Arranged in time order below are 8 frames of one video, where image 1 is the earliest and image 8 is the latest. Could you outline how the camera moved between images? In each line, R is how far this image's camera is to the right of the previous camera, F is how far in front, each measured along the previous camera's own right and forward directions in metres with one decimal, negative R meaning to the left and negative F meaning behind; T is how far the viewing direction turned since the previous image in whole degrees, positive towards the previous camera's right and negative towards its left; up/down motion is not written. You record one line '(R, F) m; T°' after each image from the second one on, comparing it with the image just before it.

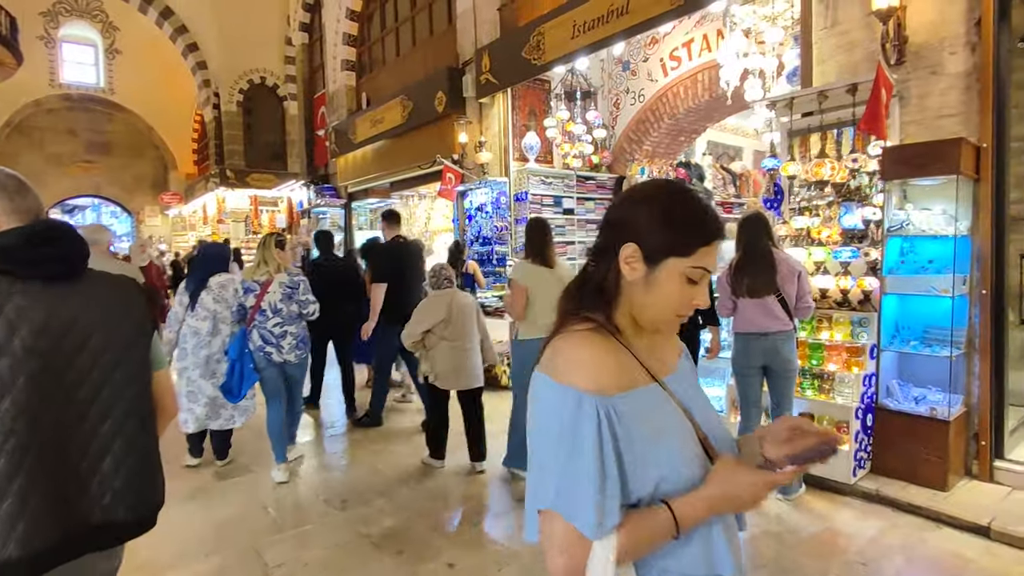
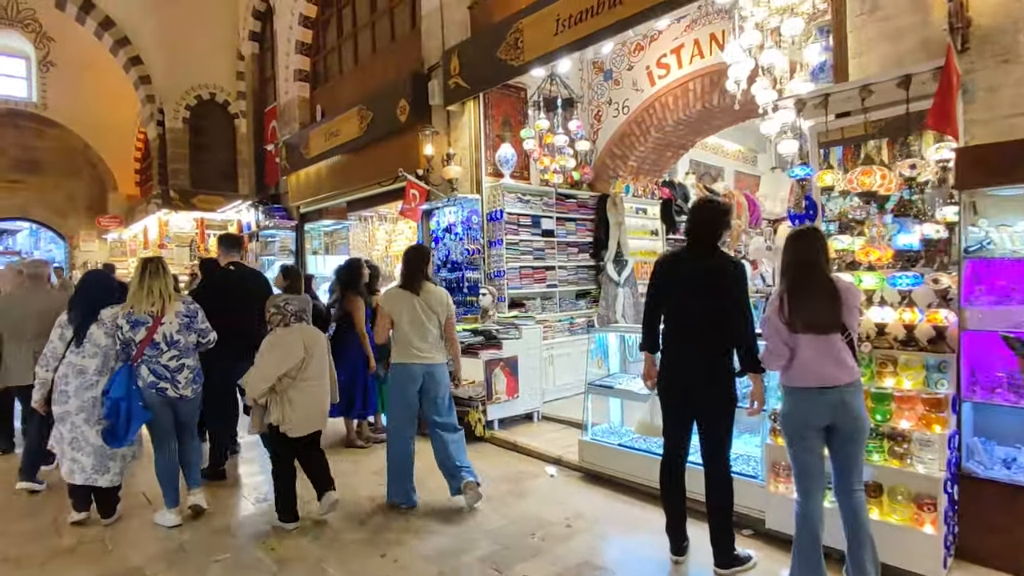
(-0.1, +0.8) m; +4°
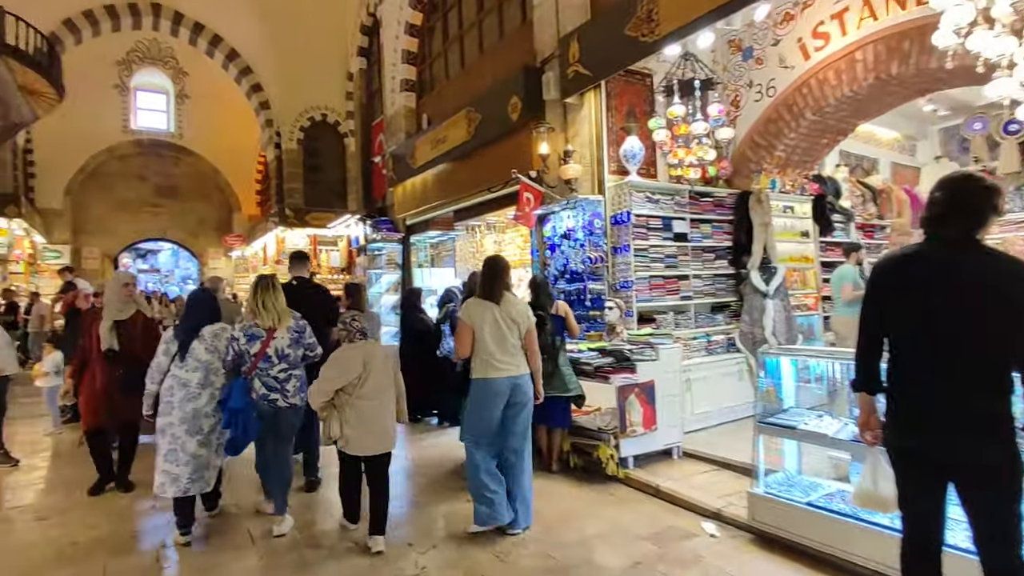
(-0.3, +0.6) m; -10°
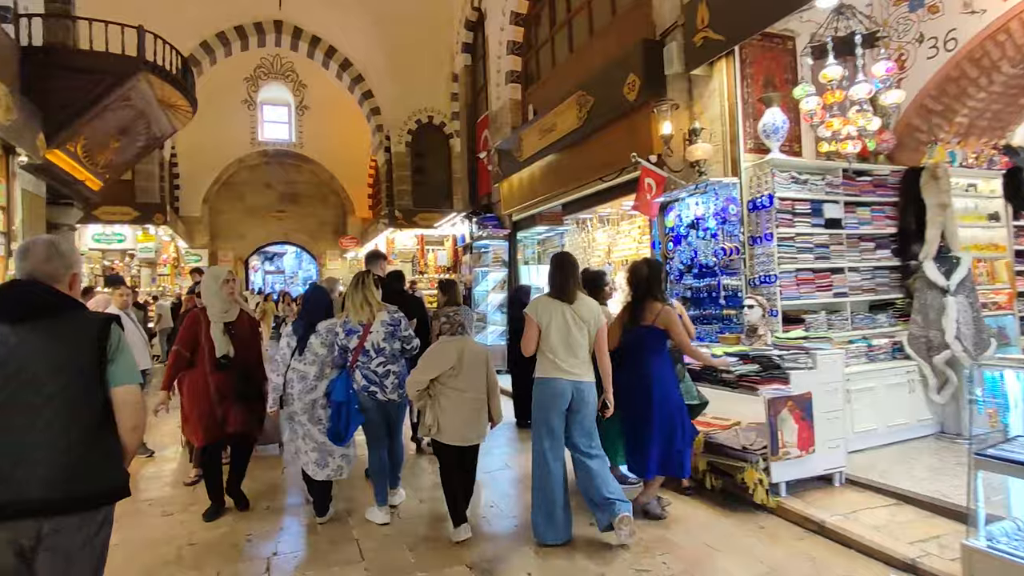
(-0.1, +0.4) m; -10°
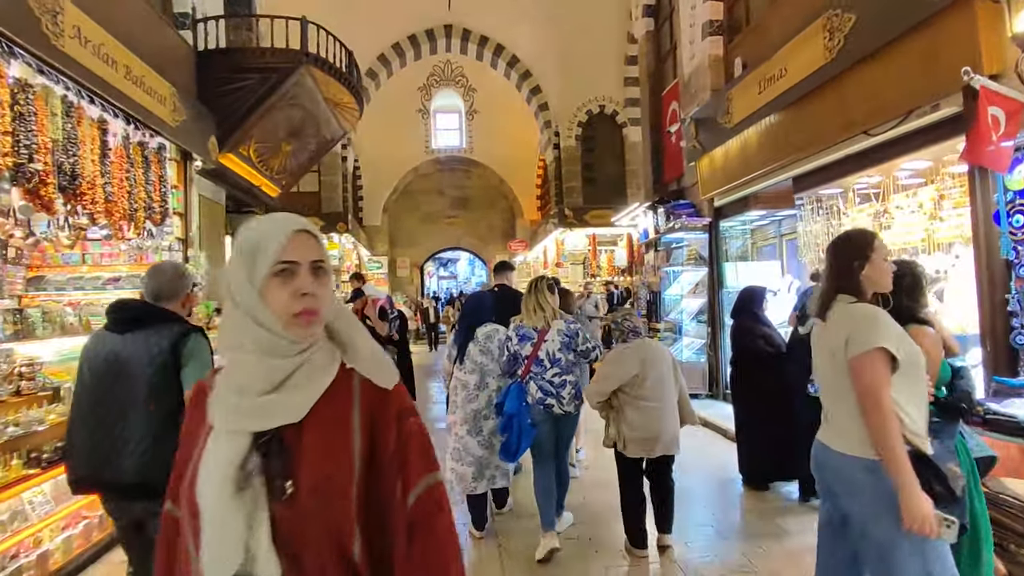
(-0.4, +1.3) m; -16°
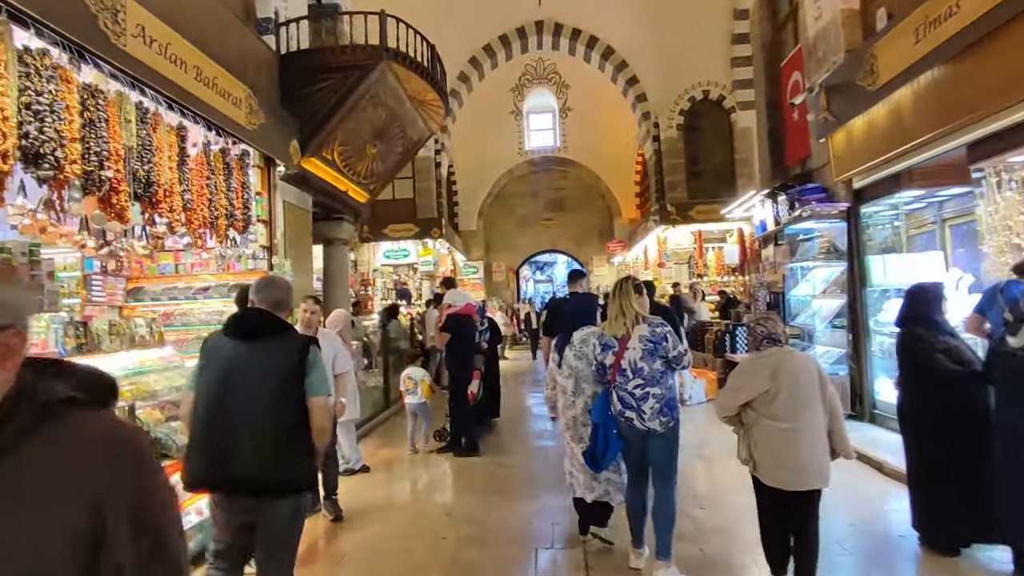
(0.0, +0.7) m; -10°
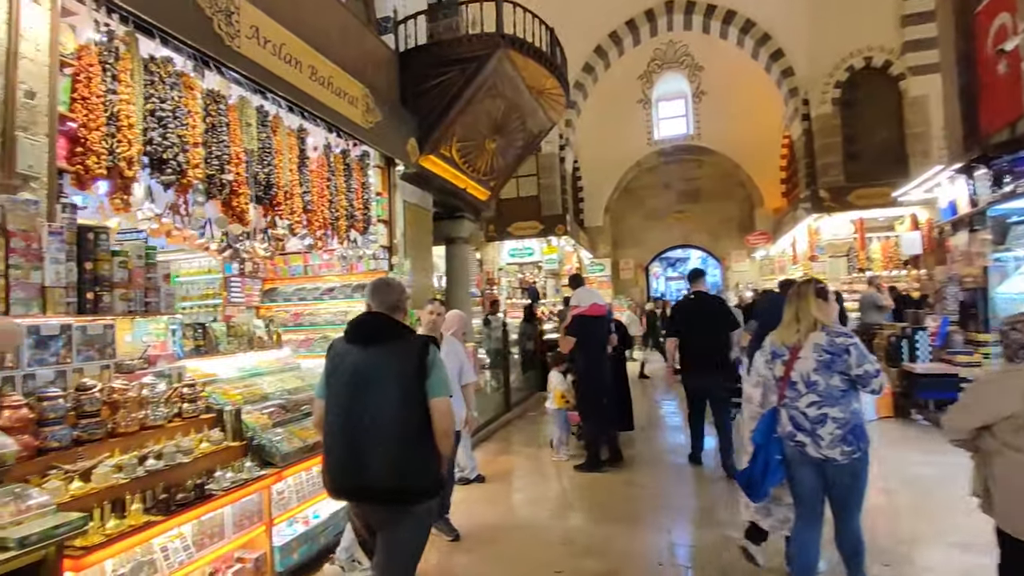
(0.0, +0.5) m; -13°
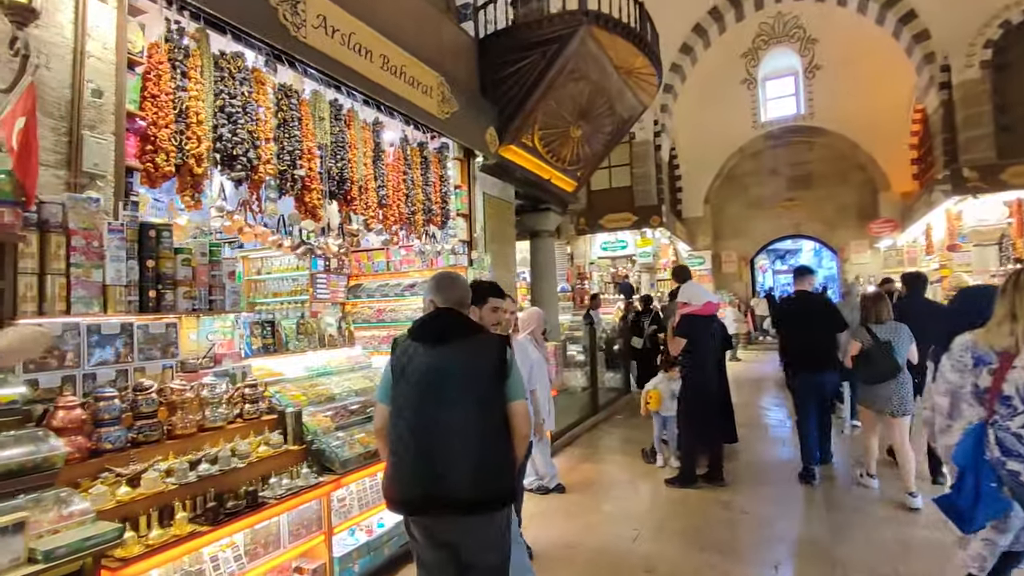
(+0.1, +0.3) m; -10°
